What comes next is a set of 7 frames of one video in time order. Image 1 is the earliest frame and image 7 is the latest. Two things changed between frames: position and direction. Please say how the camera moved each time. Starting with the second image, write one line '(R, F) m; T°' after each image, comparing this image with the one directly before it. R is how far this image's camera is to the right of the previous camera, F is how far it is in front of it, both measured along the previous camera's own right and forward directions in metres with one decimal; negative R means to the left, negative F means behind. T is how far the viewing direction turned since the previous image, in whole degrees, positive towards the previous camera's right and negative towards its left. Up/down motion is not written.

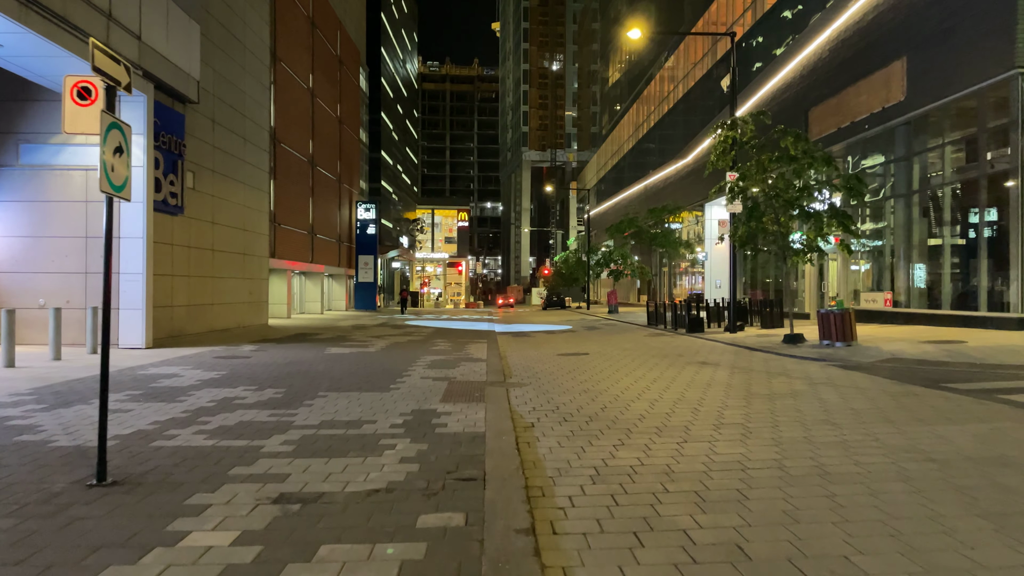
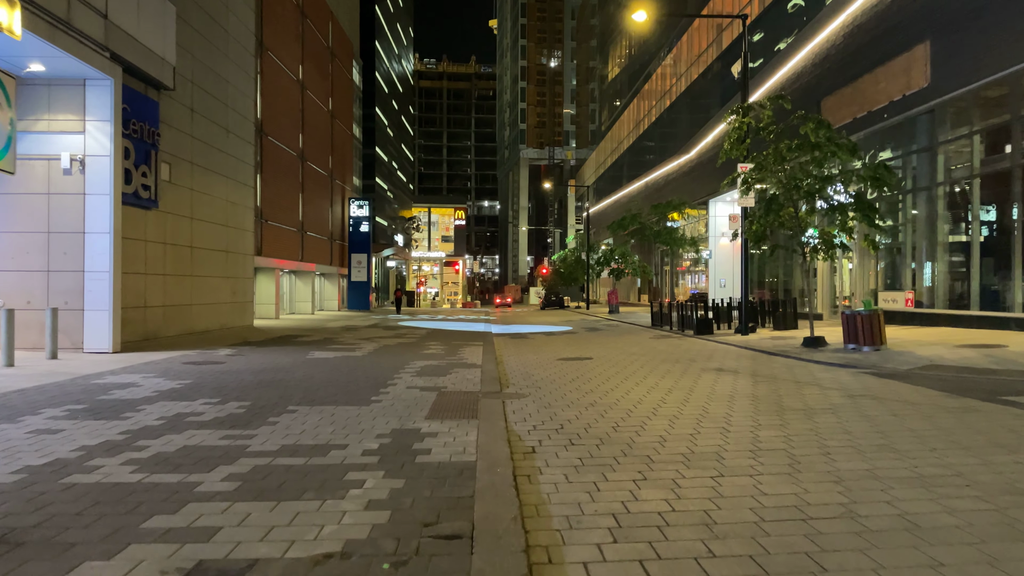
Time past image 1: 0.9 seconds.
(0.0, +1.2) m; 0°
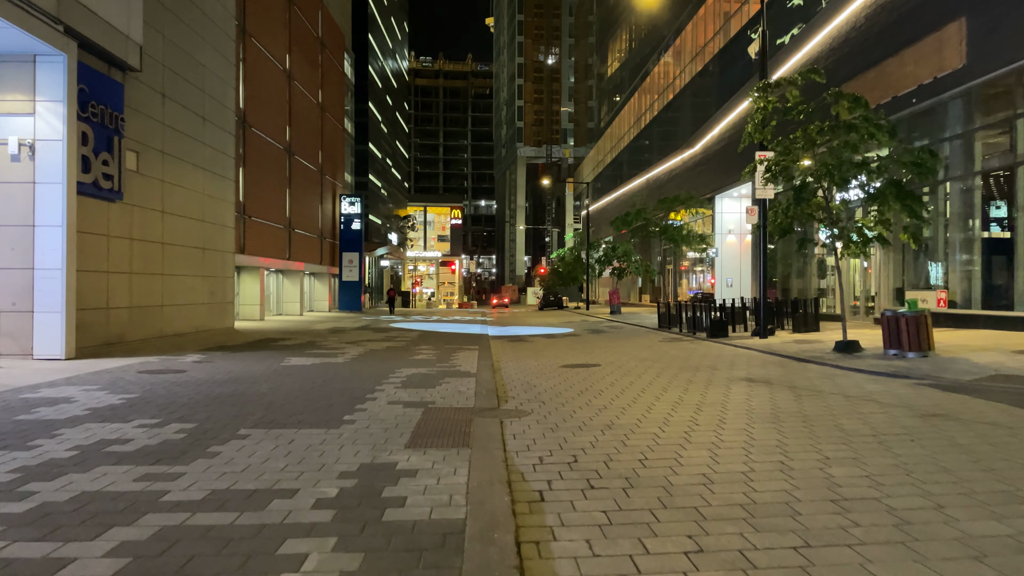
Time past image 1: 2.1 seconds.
(0.0, +1.5) m; 0°
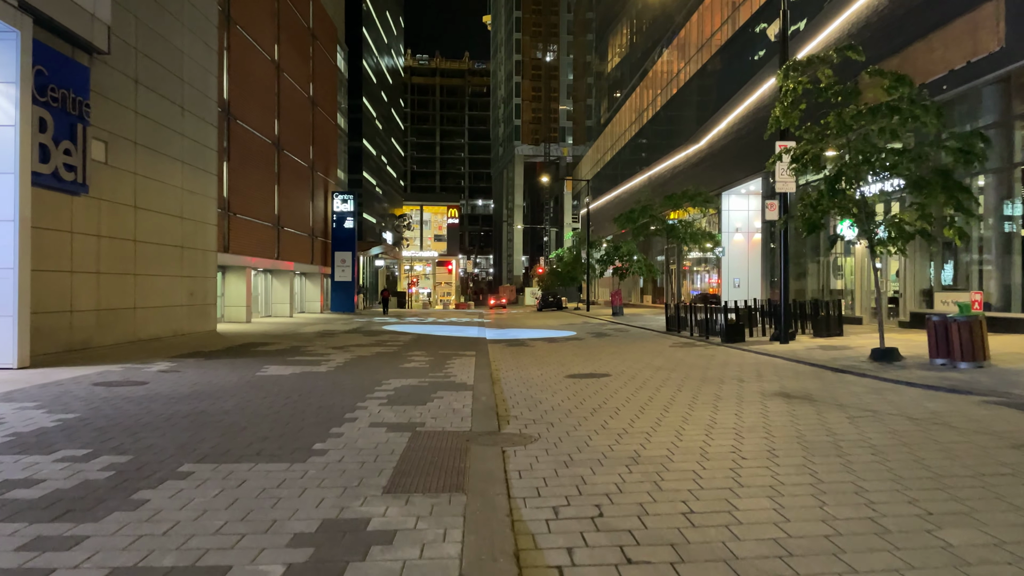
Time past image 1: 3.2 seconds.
(-0.1, +1.3) m; 0°
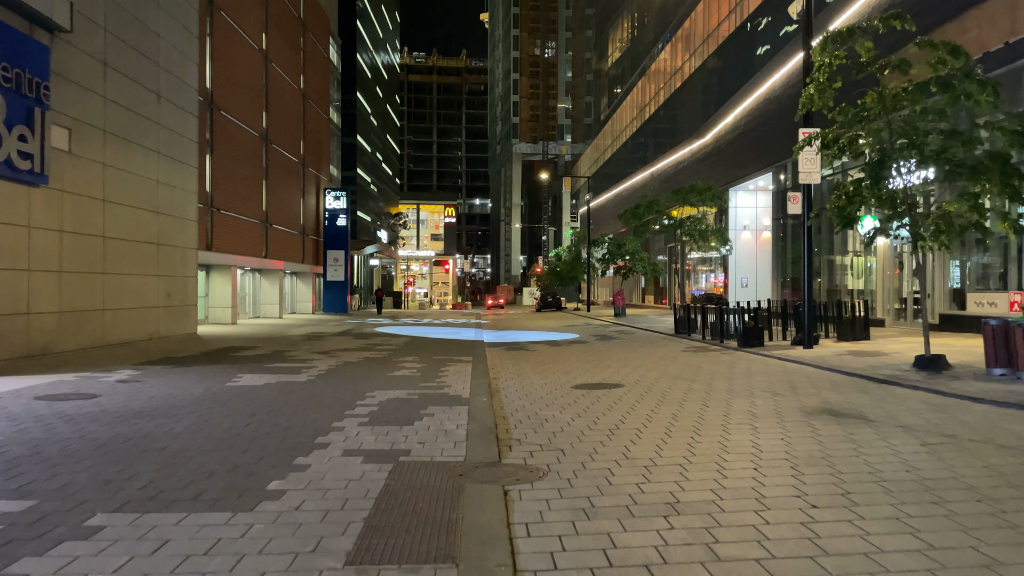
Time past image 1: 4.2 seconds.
(0.0, +1.3) m; 0°
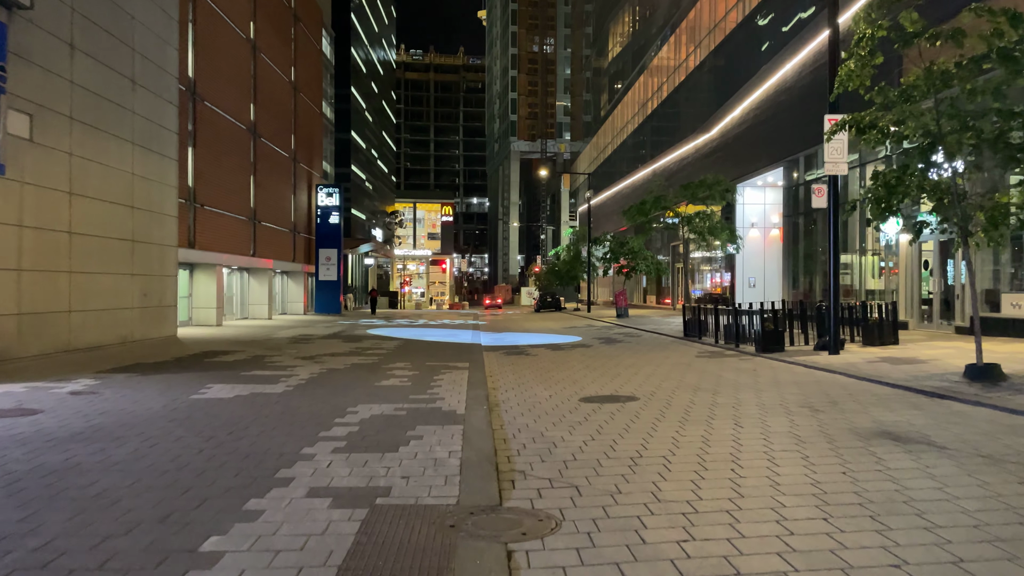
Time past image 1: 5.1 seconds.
(0.0, +1.2) m; 0°
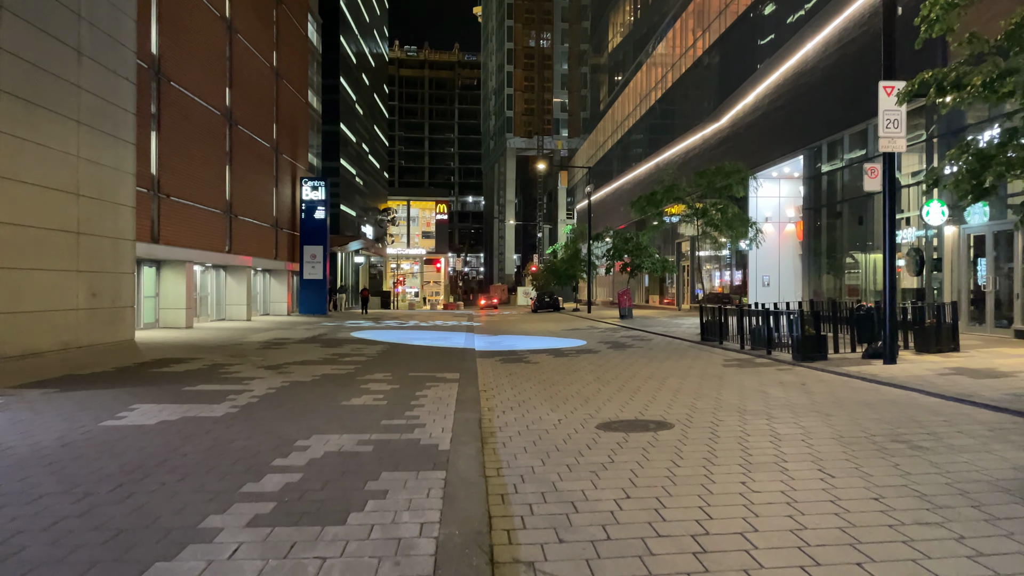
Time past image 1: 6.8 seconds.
(0.0, +2.1) m; 0°
